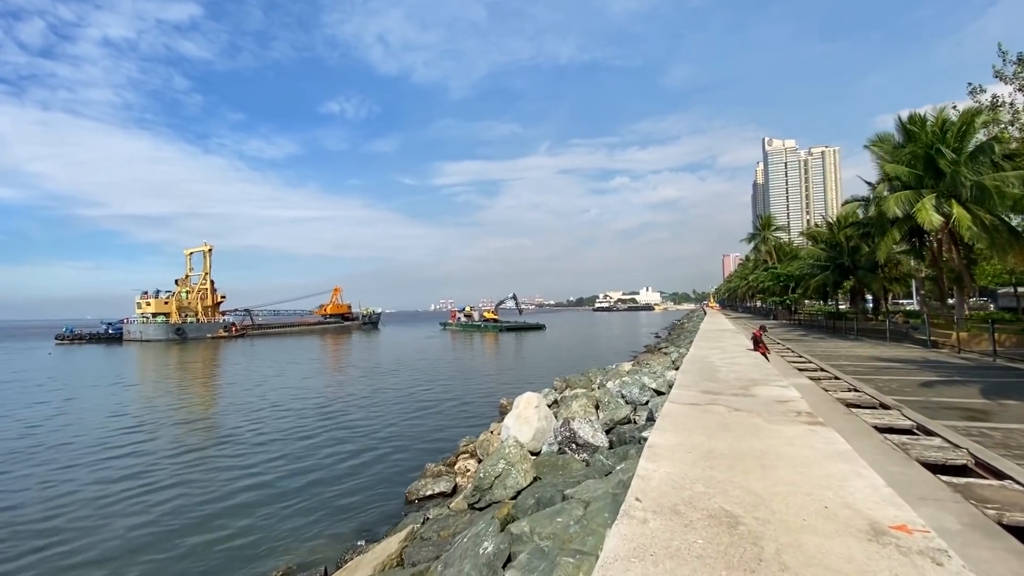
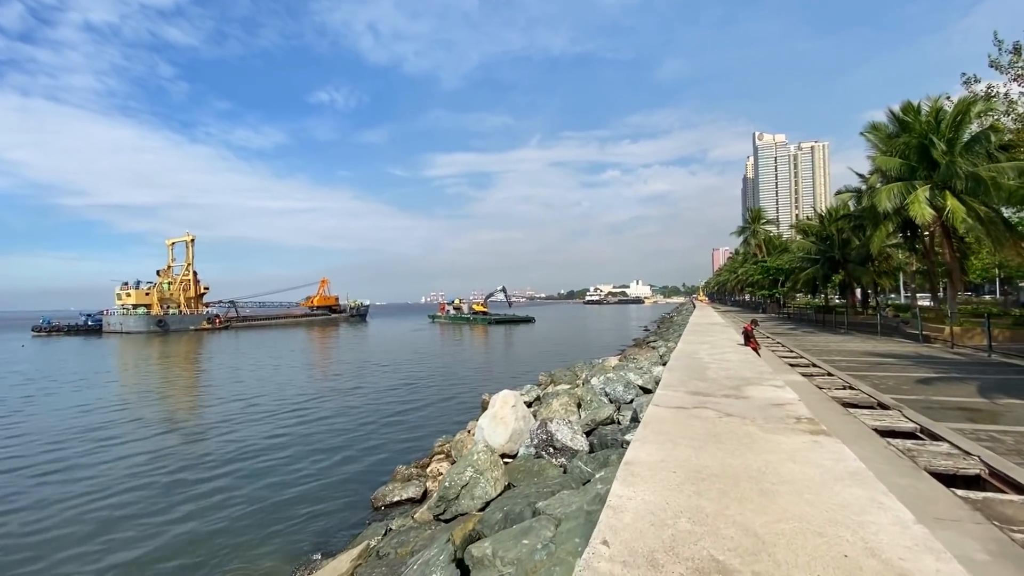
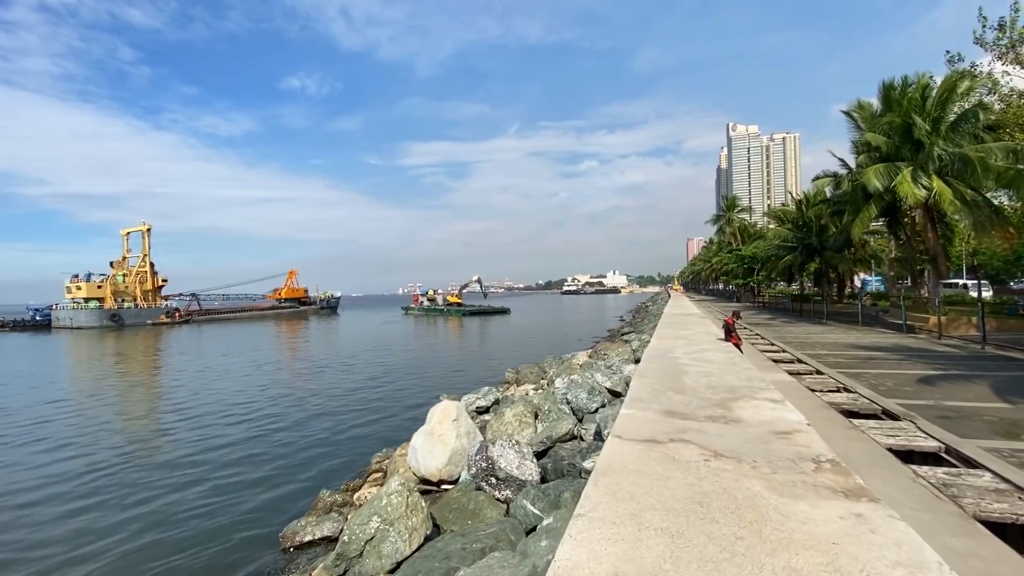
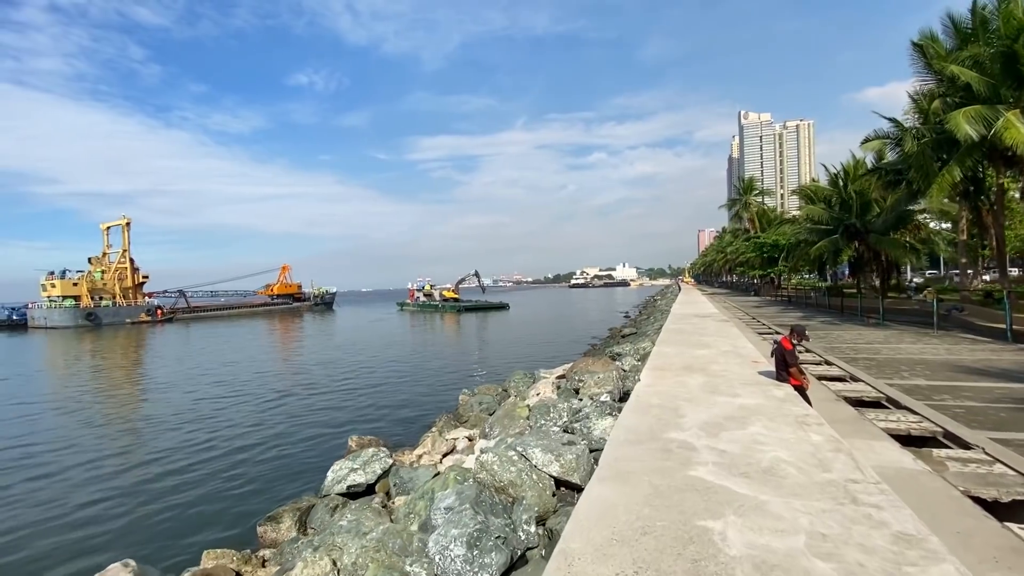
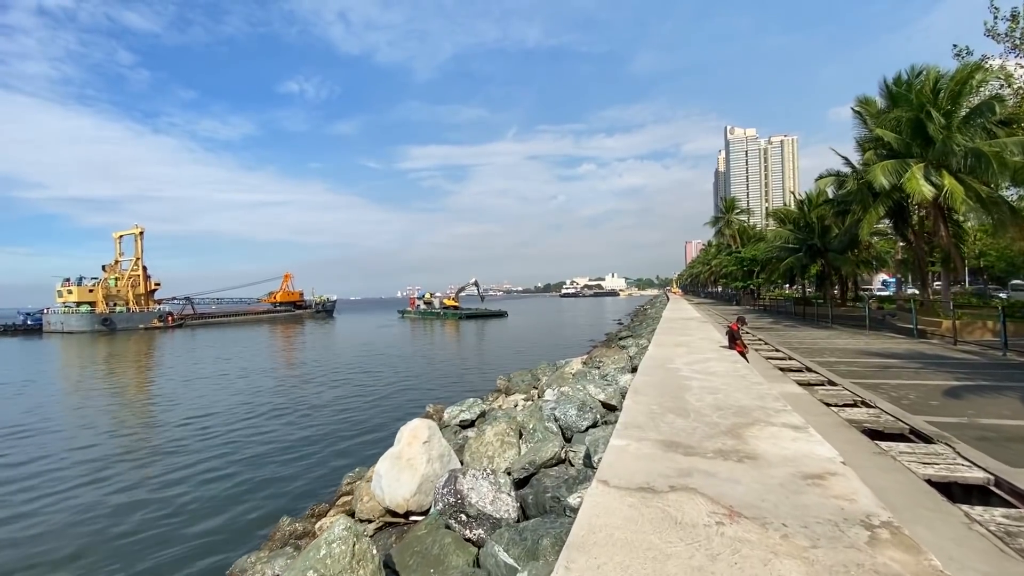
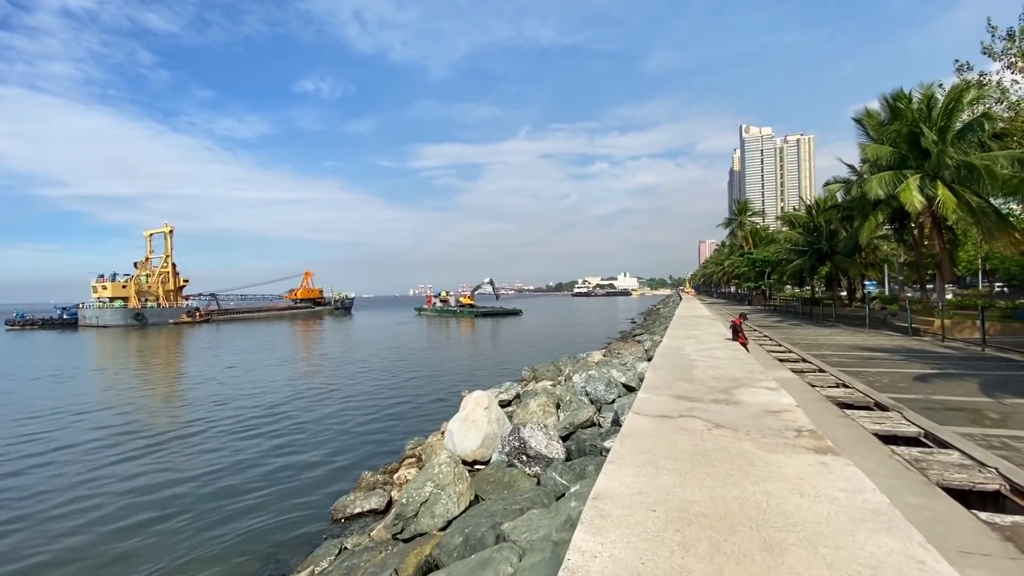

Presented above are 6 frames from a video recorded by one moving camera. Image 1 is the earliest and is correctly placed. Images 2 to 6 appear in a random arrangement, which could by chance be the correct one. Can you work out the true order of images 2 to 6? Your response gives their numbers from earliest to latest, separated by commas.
2, 6, 3, 5, 4
